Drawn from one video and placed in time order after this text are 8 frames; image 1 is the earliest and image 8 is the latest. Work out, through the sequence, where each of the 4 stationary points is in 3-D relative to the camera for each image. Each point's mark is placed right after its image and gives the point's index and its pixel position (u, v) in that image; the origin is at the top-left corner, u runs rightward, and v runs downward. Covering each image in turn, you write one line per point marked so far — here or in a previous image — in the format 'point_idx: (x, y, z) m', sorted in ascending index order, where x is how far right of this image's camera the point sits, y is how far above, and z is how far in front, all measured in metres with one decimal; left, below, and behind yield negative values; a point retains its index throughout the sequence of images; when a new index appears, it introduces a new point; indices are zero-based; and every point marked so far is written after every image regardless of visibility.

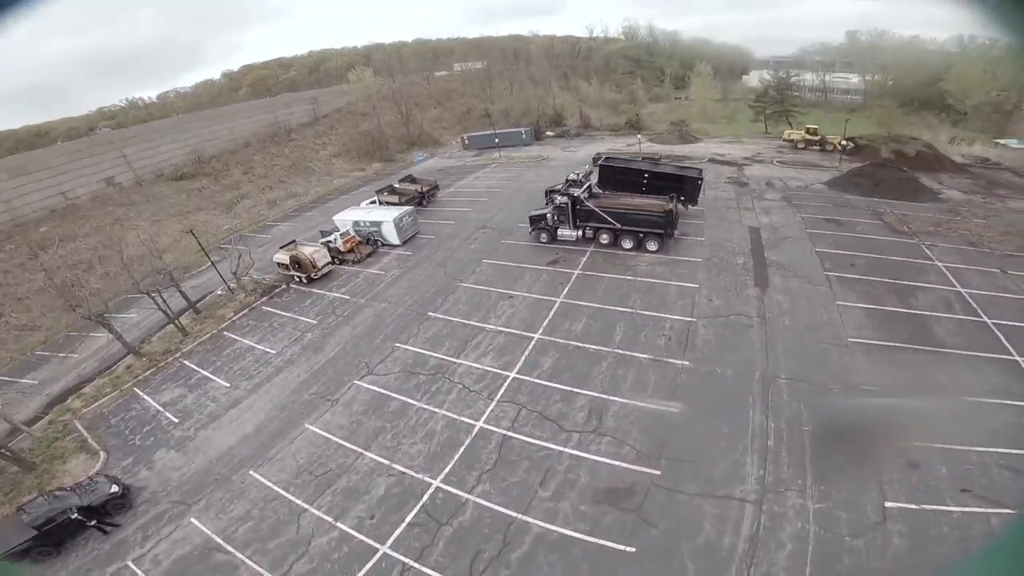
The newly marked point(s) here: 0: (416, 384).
0: (-2.8, -2.7, +14.6) m
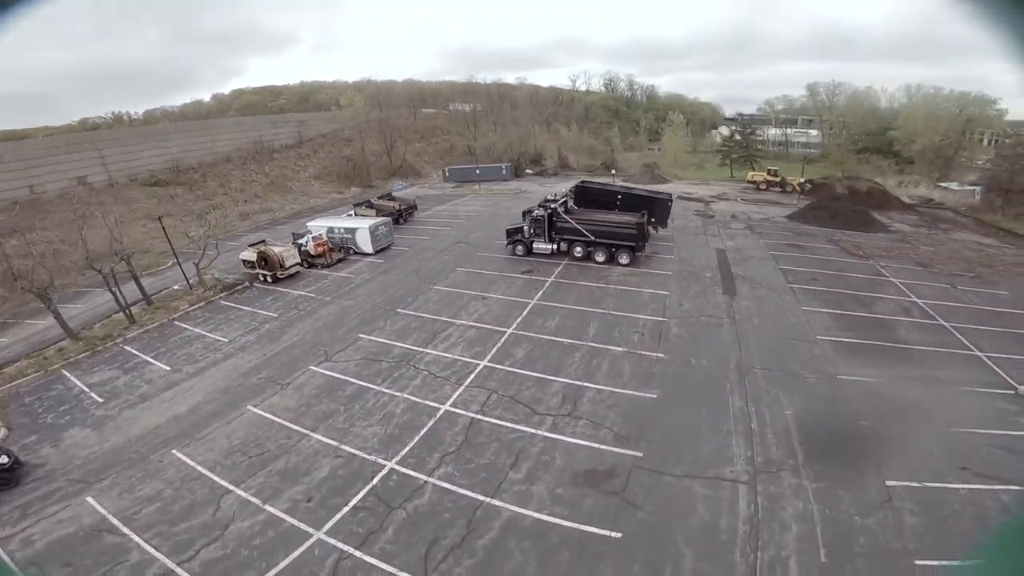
0: (-3.6, -2.1, +13.3) m
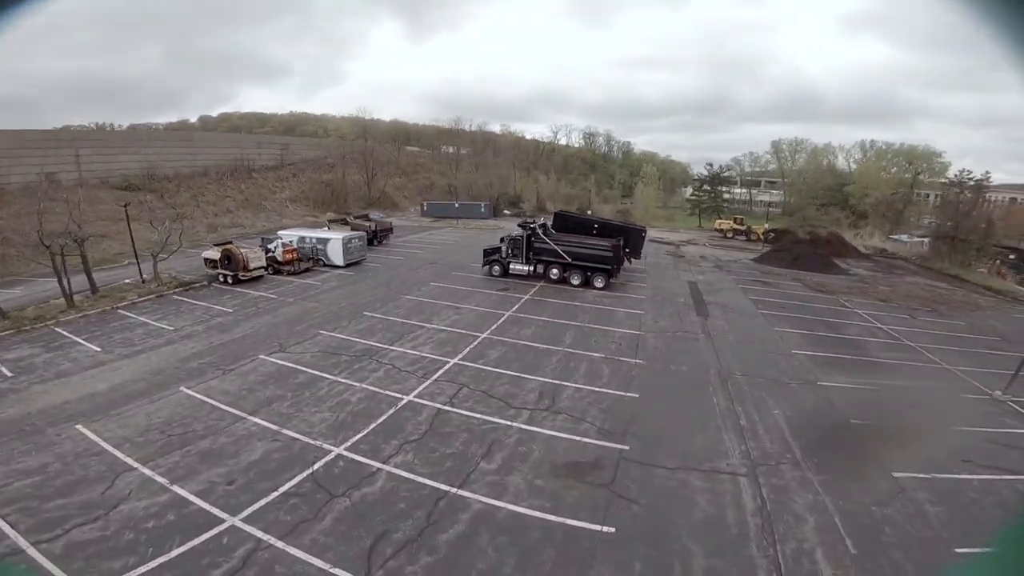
0: (-4.3, -1.7, +11.9) m
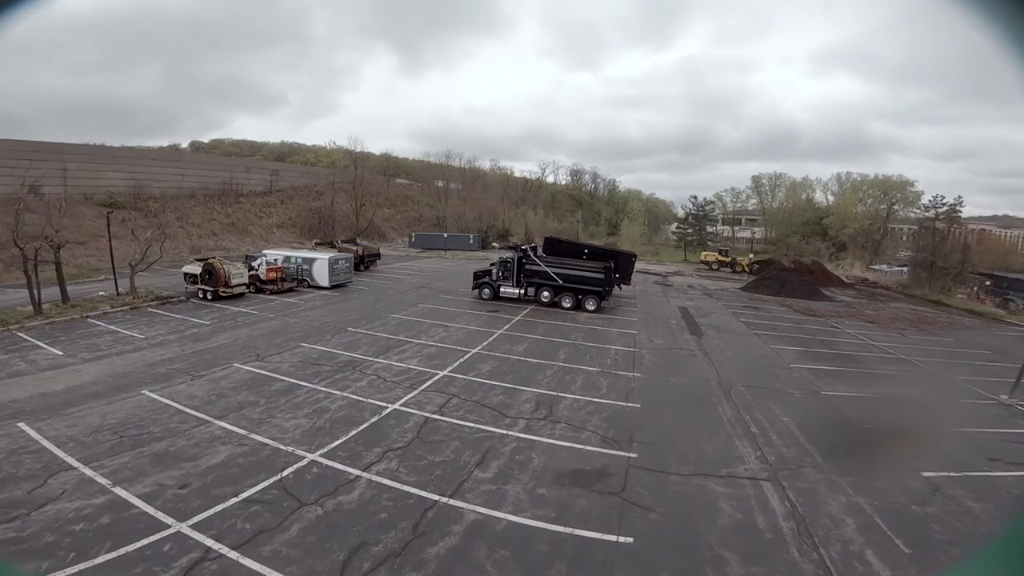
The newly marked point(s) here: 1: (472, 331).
0: (-4.4, -1.9, +11.1) m
1: (-1.6, -1.7, +19.5) m
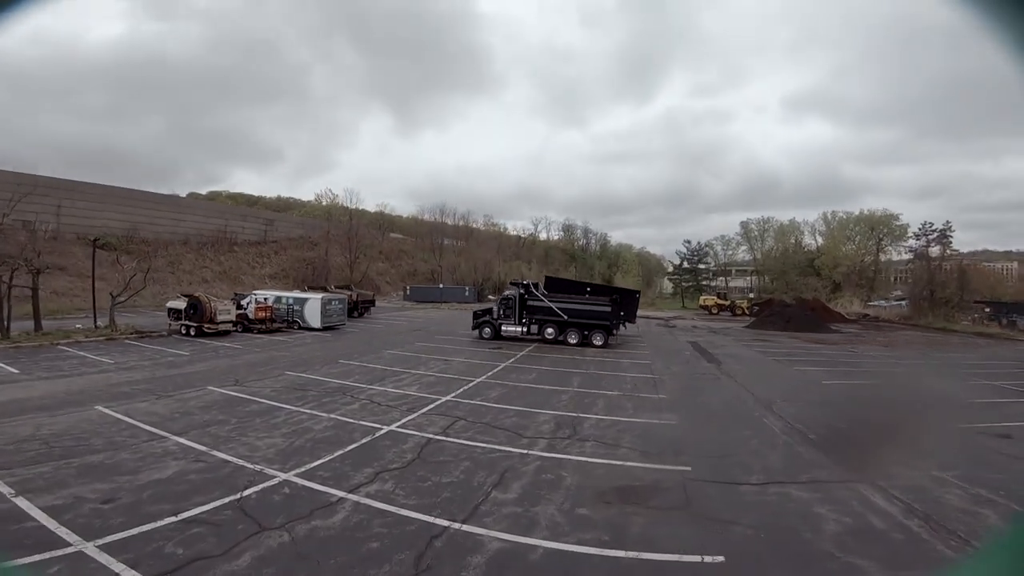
0: (-4.2, -2.1, +9.7) m
1: (-1.4, -2.7, +18.1) m
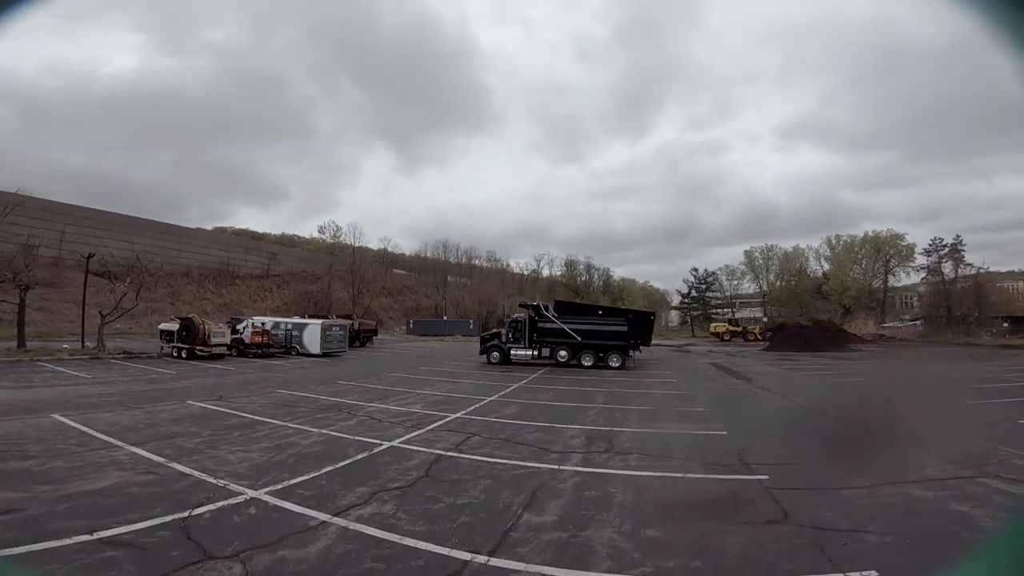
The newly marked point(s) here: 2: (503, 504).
0: (-3.8, -2.2, +8.4) m
1: (-0.9, -3.3, +16.8) m
2: (-0.1, -1.9, +4.3) m
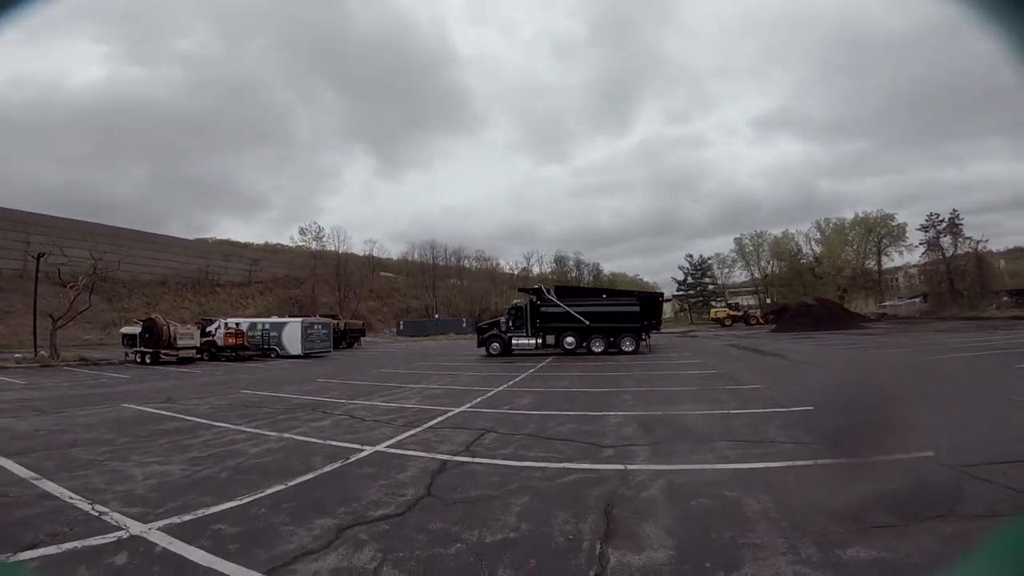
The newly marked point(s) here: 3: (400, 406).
0: (-3.5, -1.7, +6.5) m
1: (-0.8, -2.7, +14.9) m
2: (+0.3, -1.3, +2.4) m
3: (-1.8, -1.9, +7.8) m
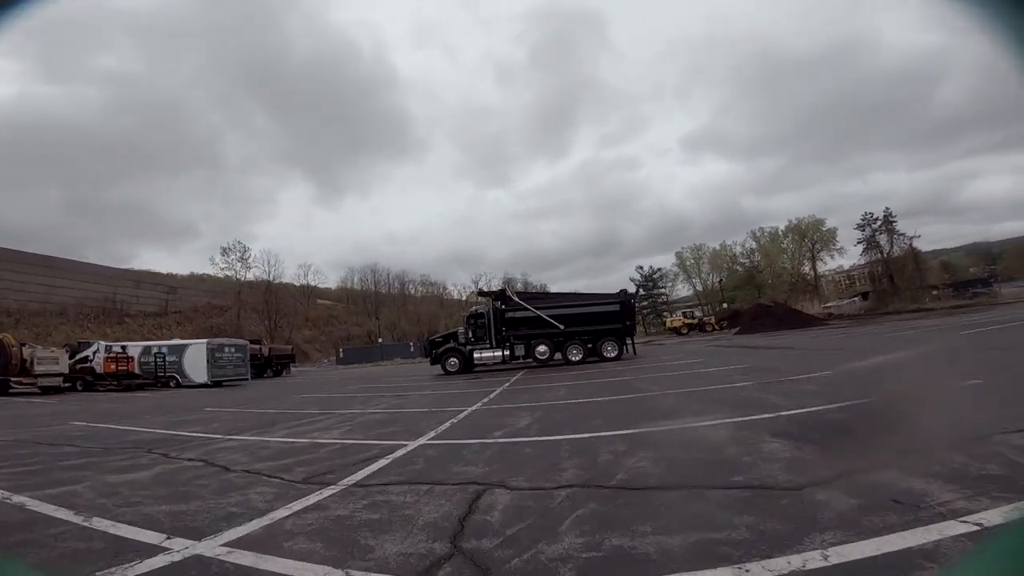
0: (-3.4, -1.3, +3.2) m
1: (-1.6, -2.6, +11.8) m
2: (+0.7, -0.5, -0.4) m
3: (-1.8, -1.5, +4.6) m
